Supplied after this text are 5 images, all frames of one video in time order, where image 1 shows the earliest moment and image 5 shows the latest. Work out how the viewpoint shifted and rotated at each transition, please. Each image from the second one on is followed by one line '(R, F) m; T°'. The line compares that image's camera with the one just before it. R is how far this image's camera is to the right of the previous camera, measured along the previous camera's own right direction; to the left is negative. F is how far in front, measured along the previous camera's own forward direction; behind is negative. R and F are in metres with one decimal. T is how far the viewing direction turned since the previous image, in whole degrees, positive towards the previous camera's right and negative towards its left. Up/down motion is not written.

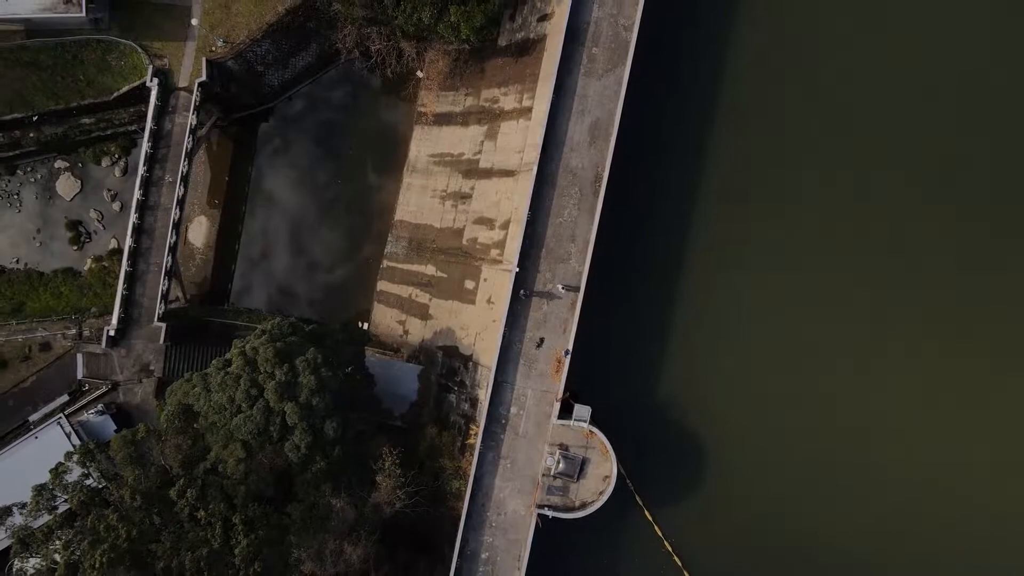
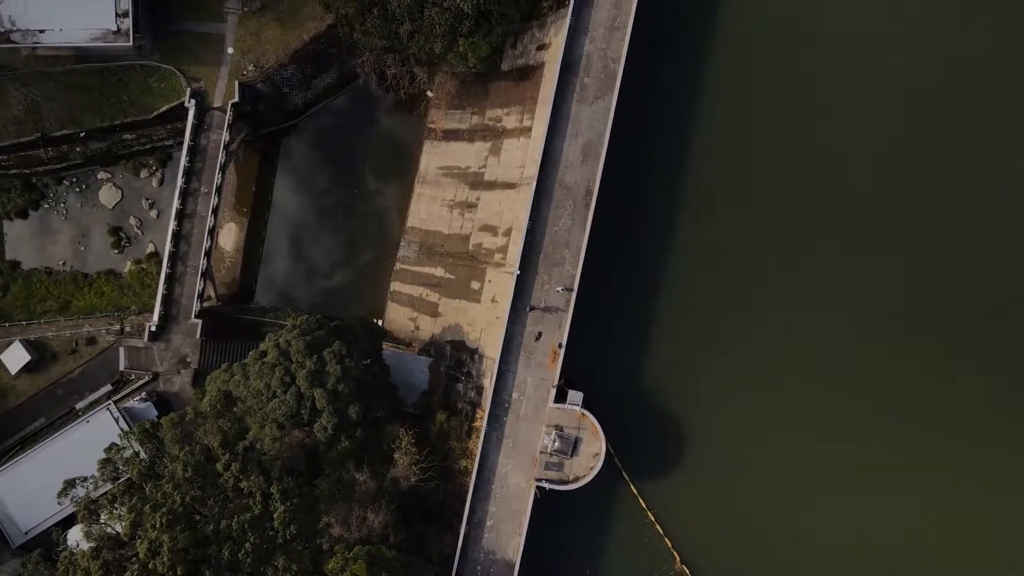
(-0.1, -2.8) m; 0°
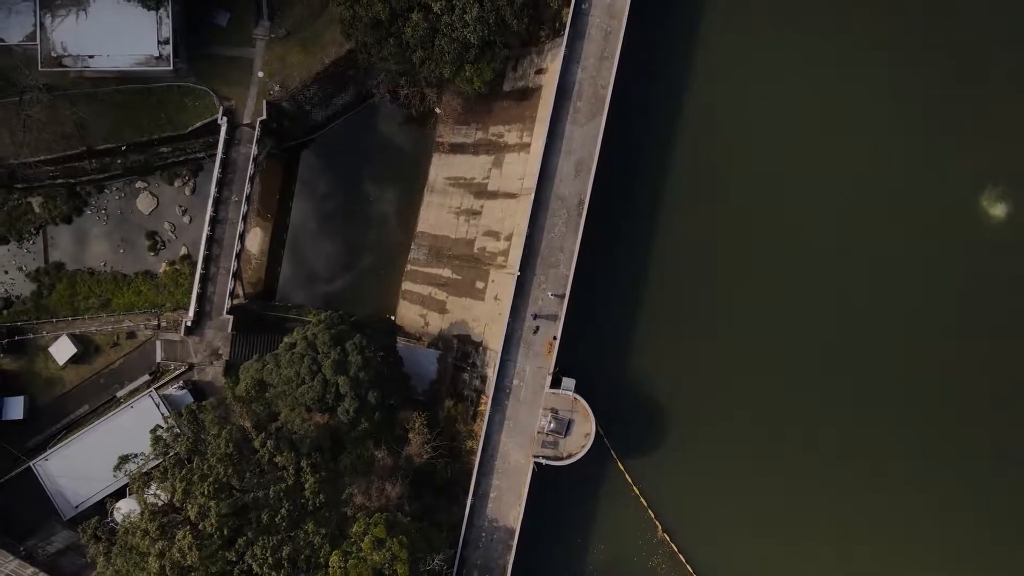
(-0.1, -3.0) m; 0°
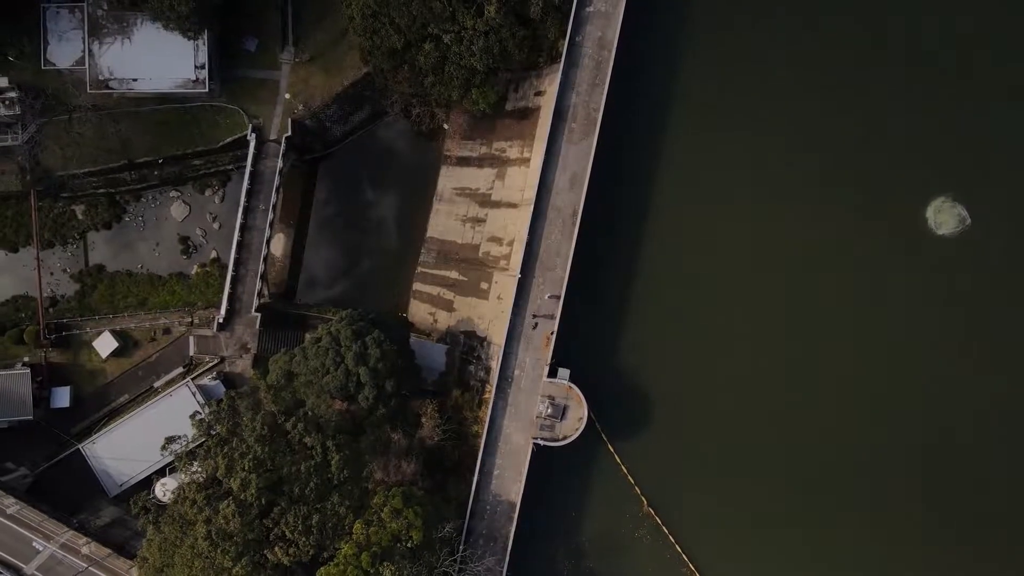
(-0.1, -3.2) m; 0°
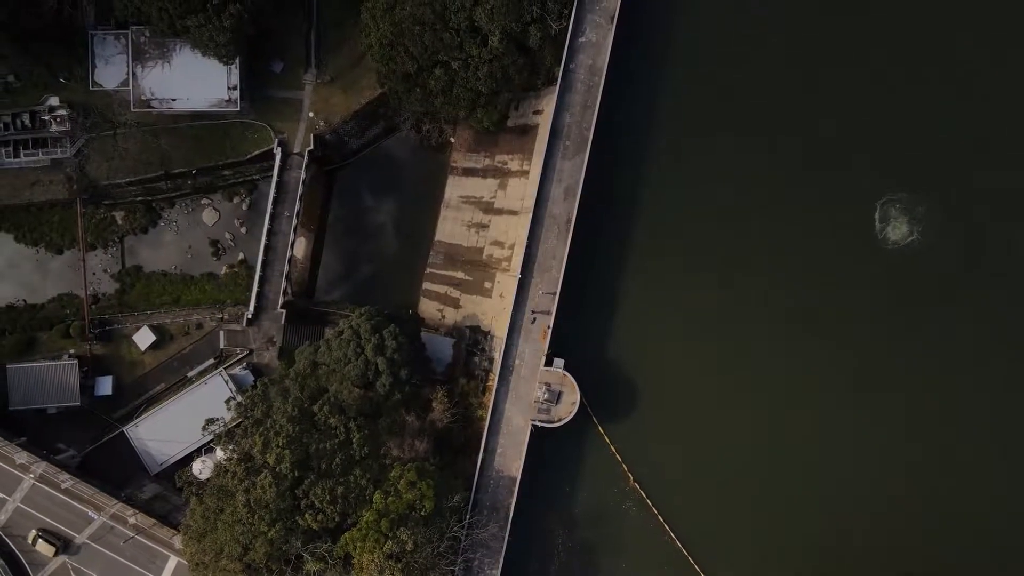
(-0.1, -3.6) m; 0°
